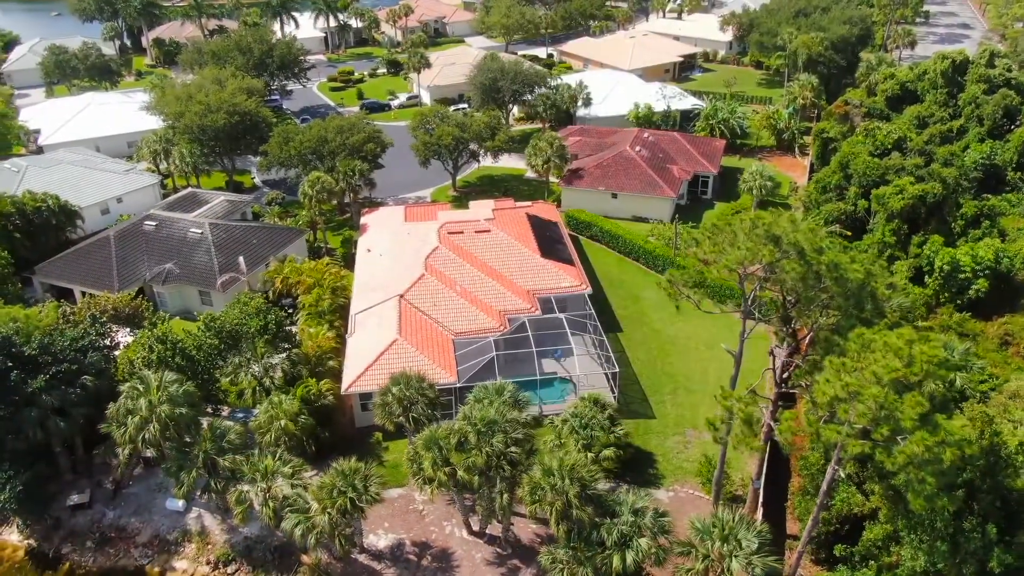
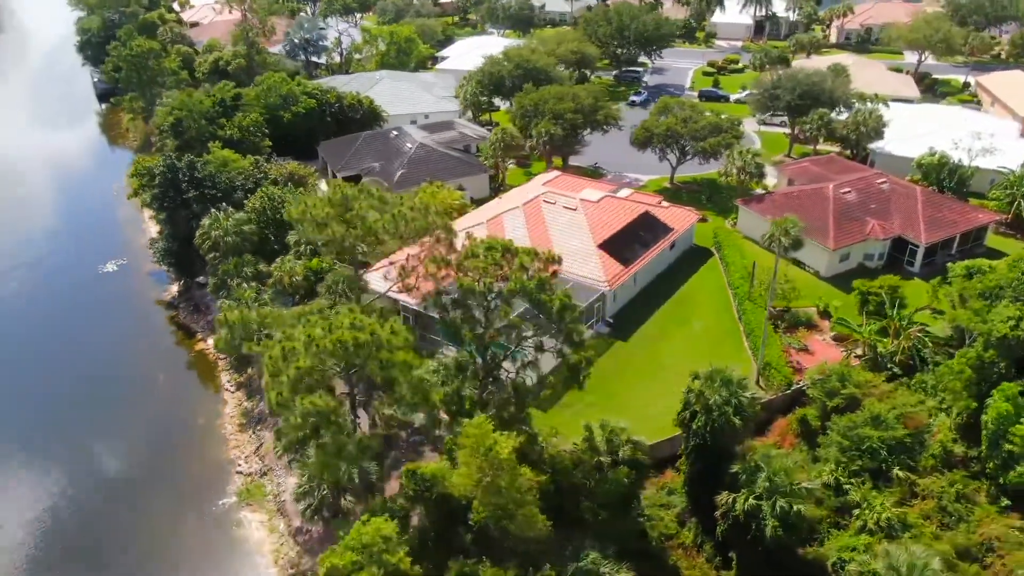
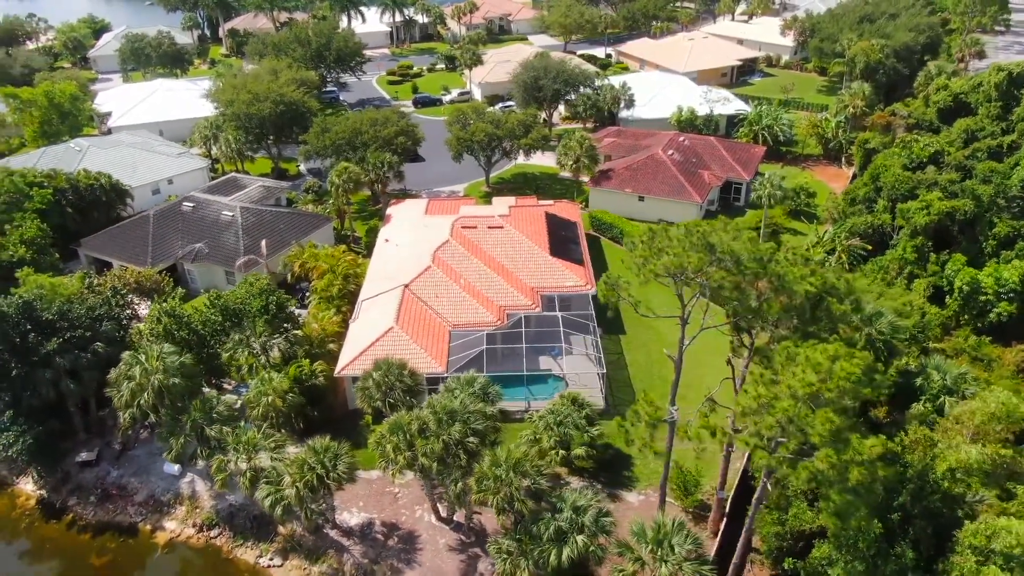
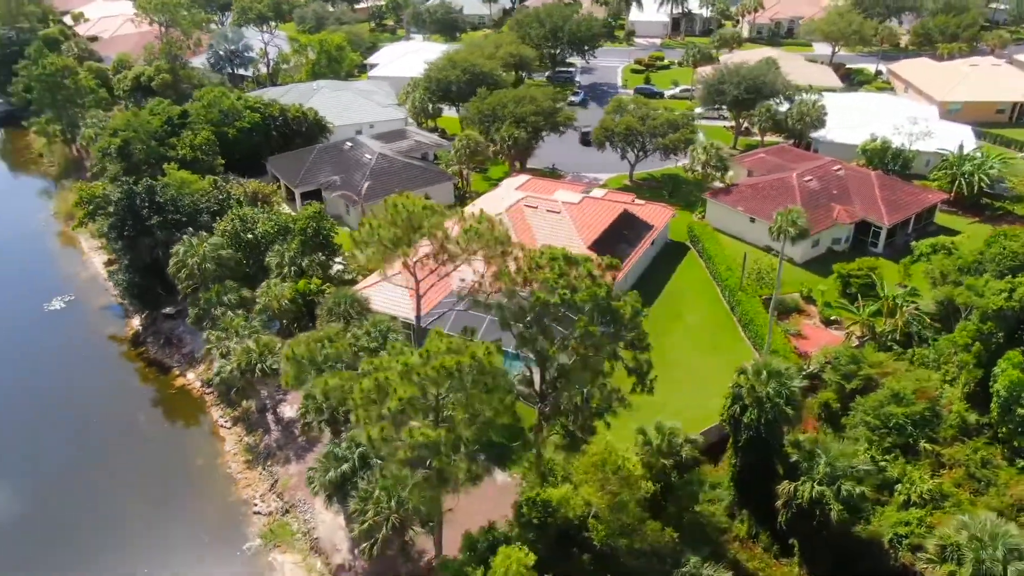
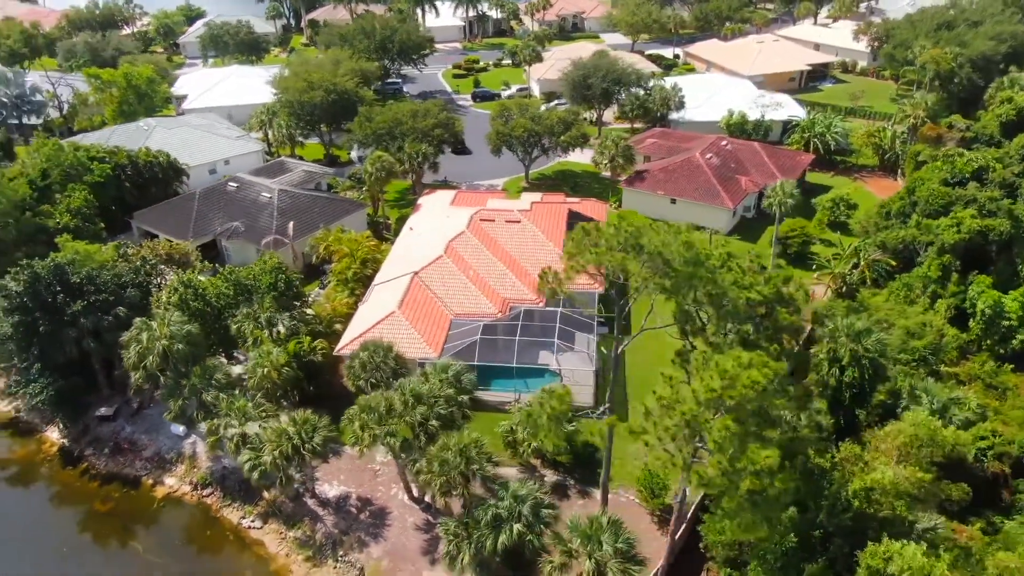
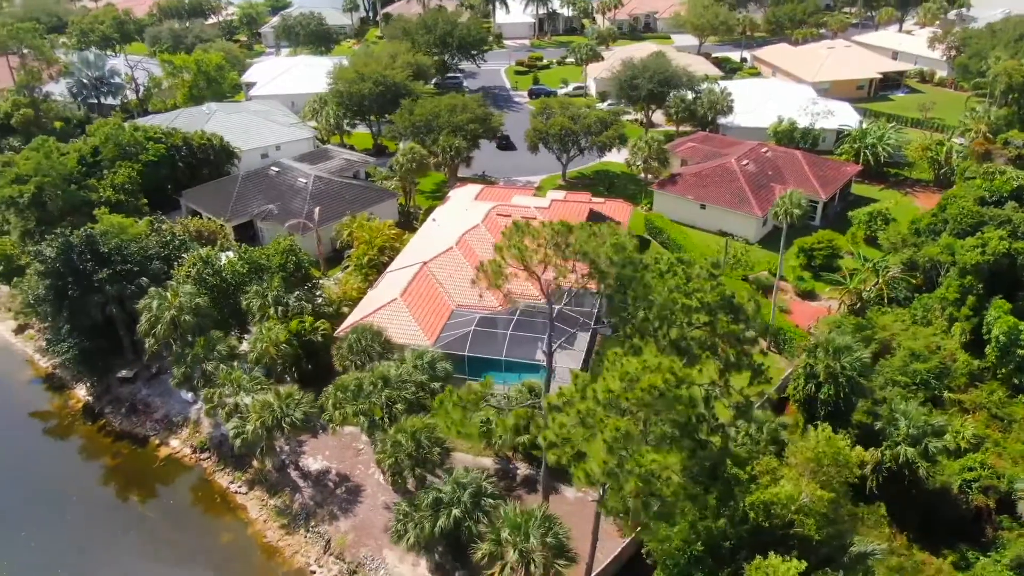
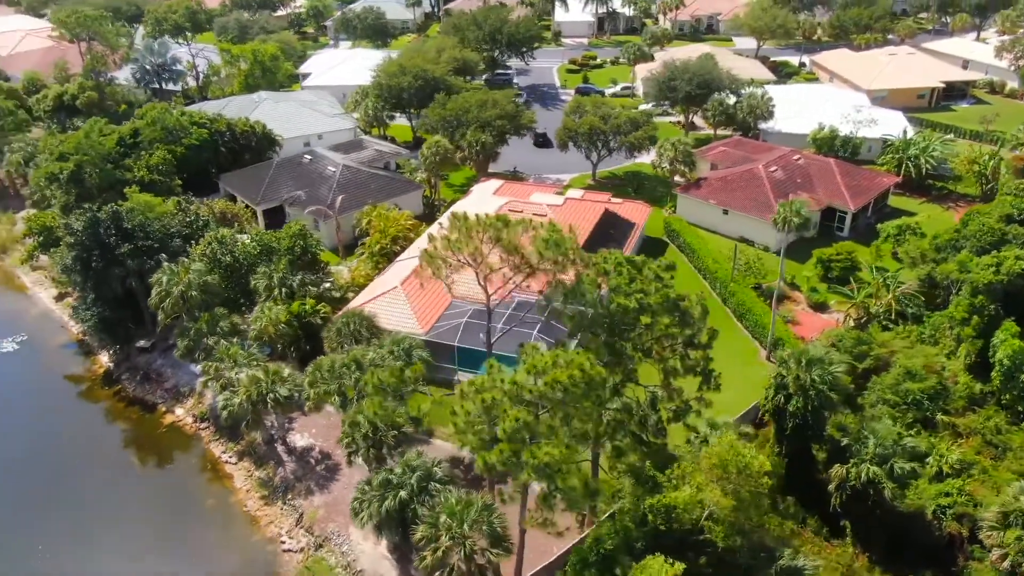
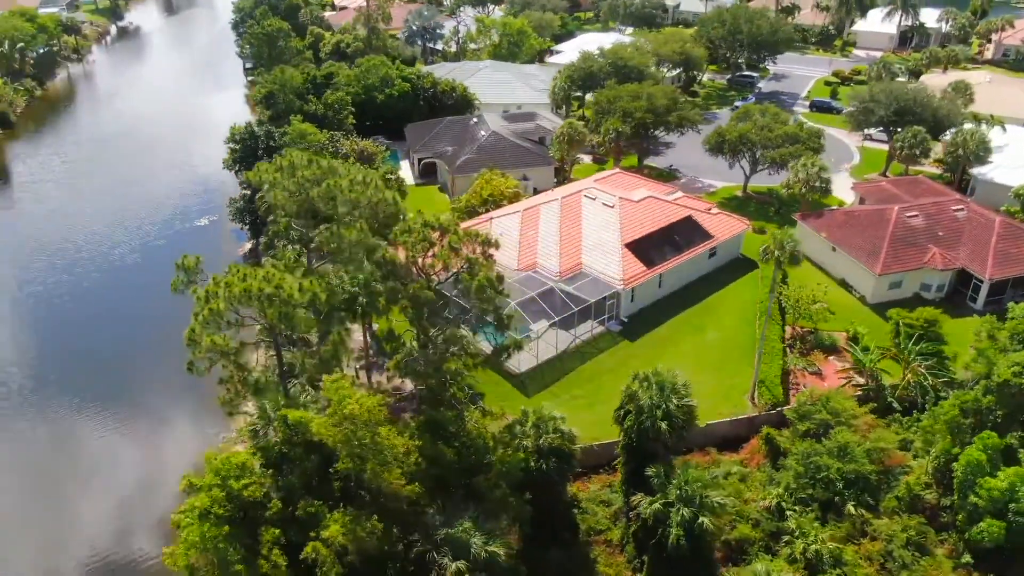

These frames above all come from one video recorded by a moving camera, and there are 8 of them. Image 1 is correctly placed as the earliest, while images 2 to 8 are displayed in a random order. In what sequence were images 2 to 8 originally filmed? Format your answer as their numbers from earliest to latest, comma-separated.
3, 5, 6, 7, 4, 2, 8
